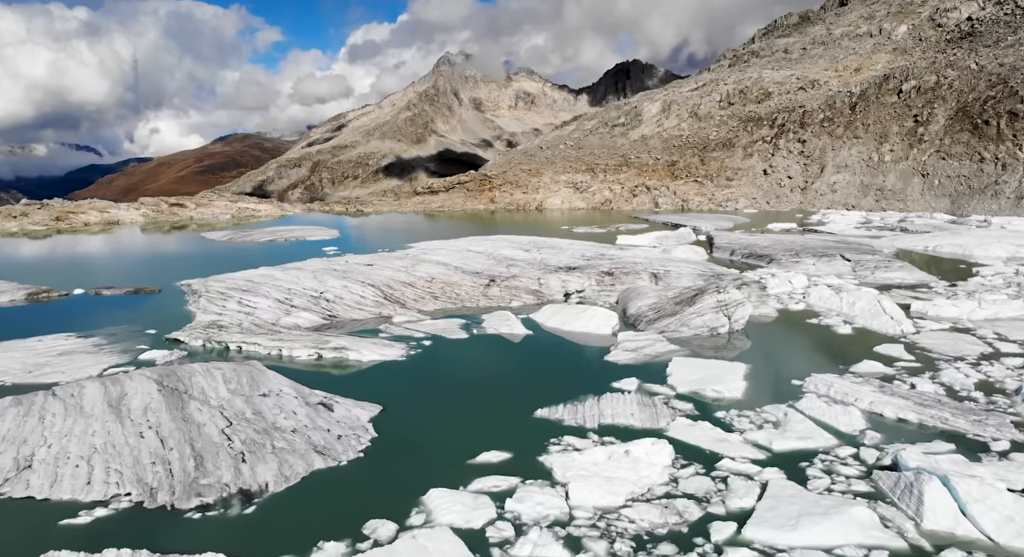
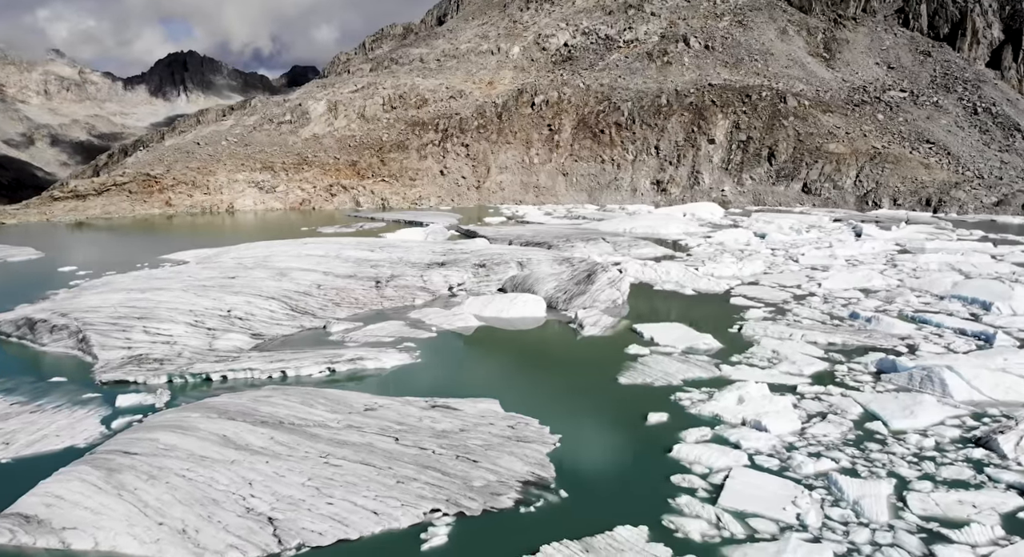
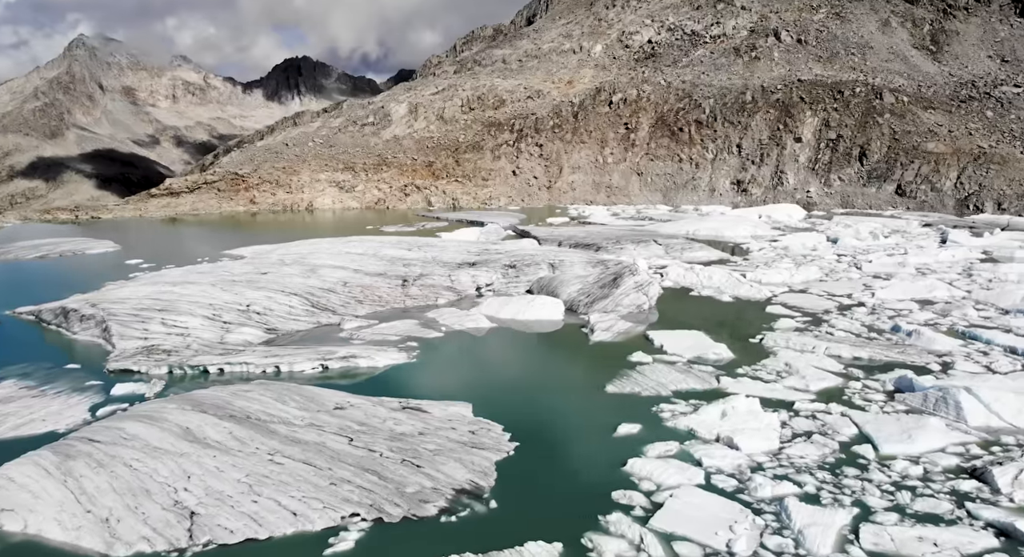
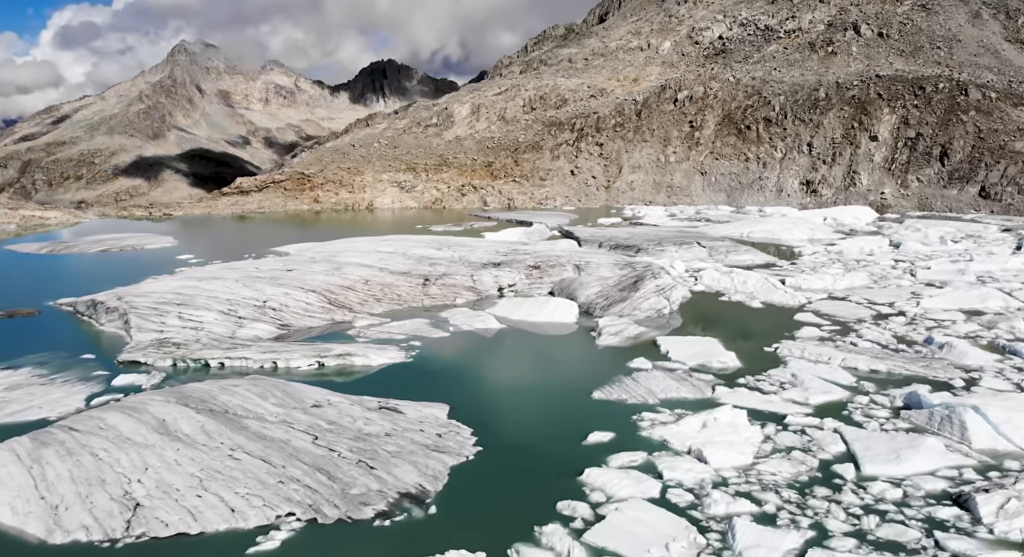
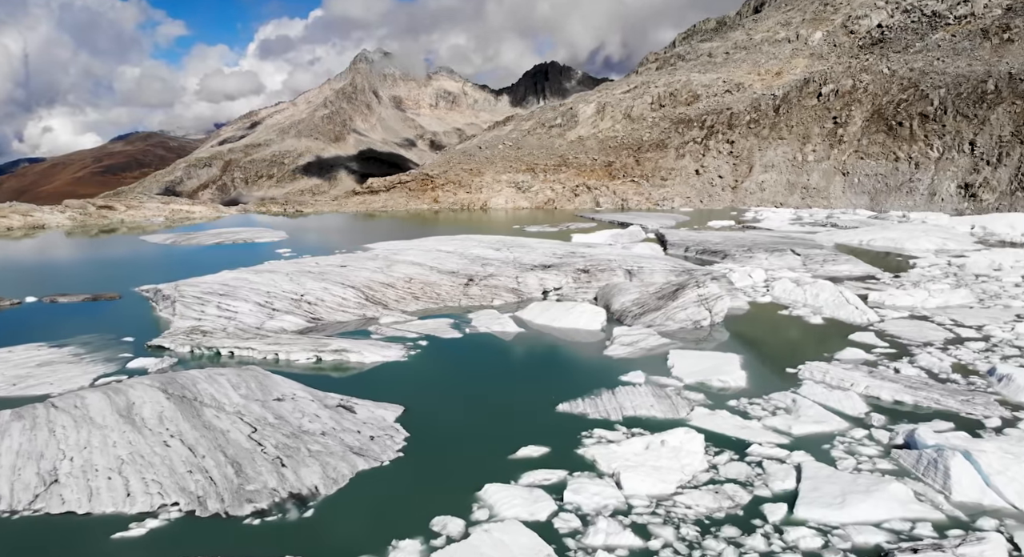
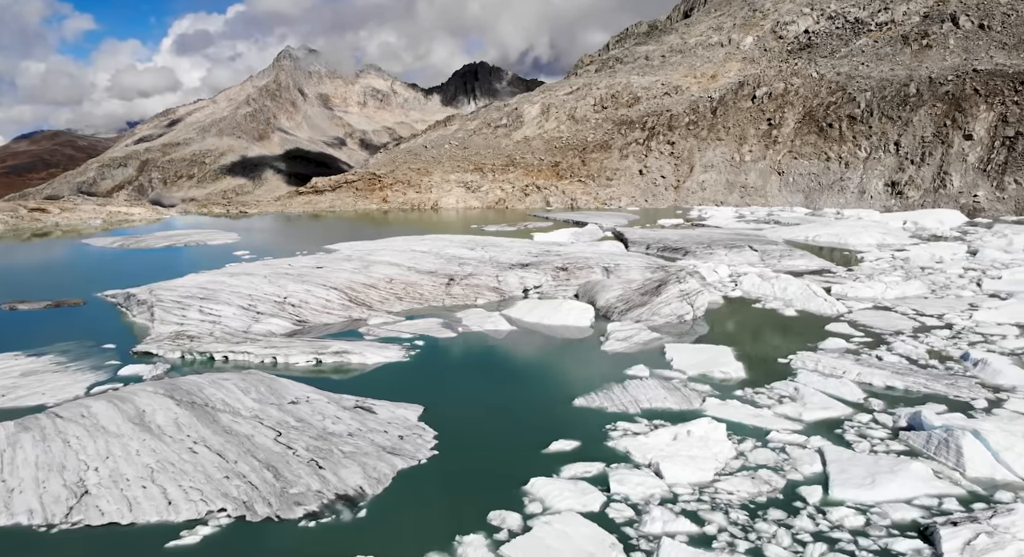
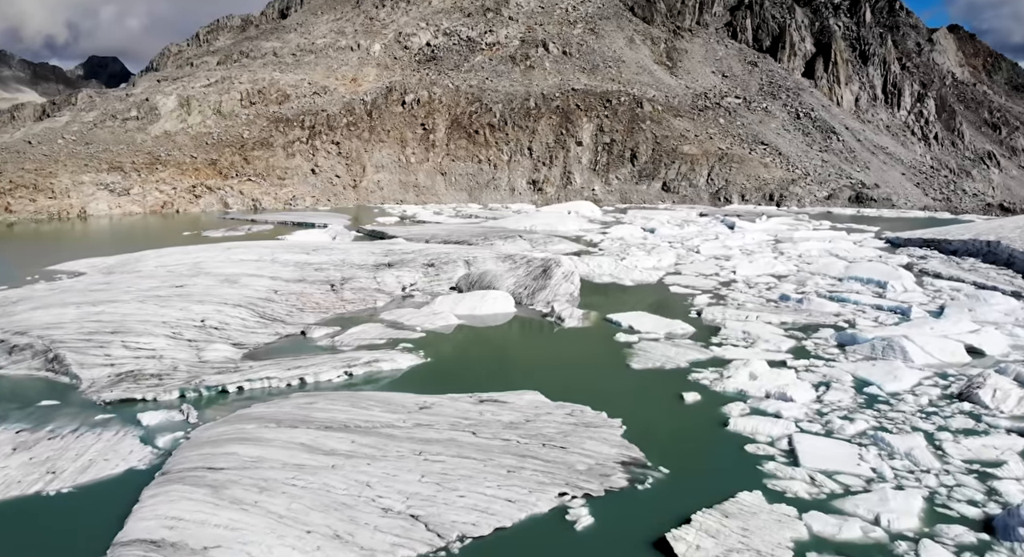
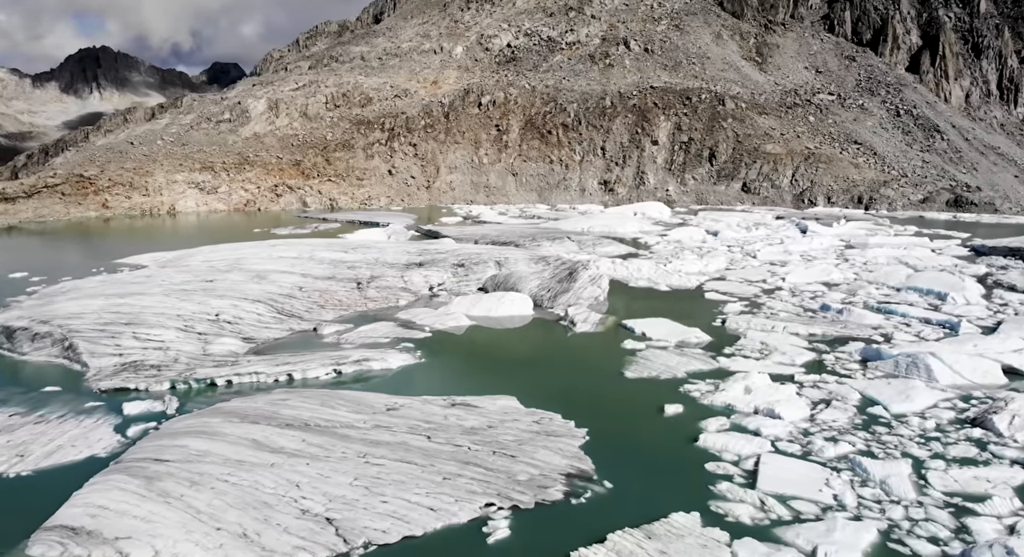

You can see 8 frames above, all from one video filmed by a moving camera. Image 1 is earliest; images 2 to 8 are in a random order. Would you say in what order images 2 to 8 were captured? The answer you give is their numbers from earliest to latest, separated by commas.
5, 6, 4, 3, 2, 8, 7
